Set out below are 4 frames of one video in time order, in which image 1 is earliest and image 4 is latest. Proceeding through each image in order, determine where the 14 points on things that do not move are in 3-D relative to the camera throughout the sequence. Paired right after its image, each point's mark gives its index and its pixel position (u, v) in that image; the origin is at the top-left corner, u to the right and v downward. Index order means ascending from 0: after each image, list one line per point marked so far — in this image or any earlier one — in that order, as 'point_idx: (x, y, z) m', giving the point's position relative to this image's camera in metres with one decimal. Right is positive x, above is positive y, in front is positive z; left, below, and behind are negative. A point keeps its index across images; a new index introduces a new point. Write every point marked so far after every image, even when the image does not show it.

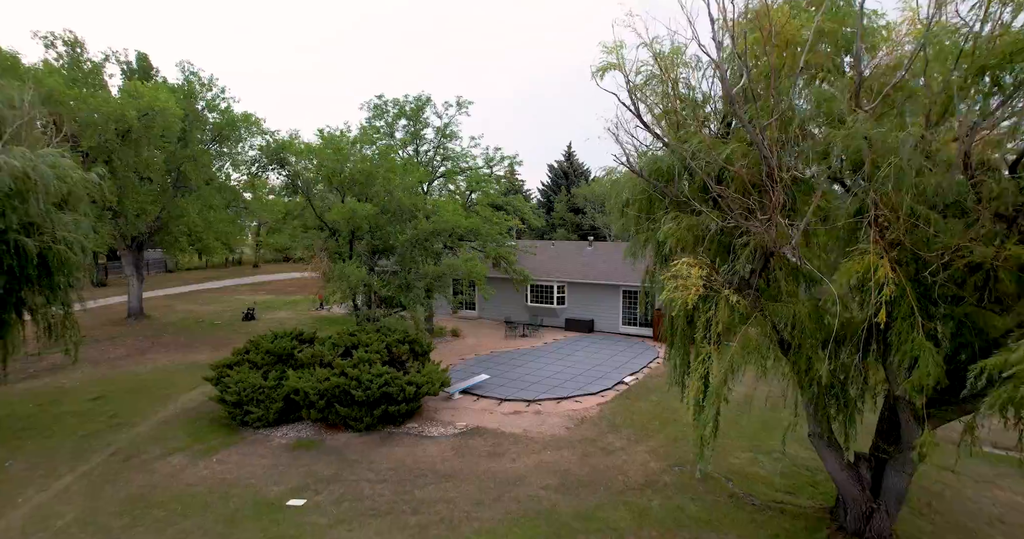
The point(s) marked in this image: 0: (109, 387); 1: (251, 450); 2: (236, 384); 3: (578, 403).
0: (-10.0, -2.9, +14.2) m
1: (-4.7, -3.3, +10.4) m
2: (-5.4, -2.2, +11.3) m
3: (+1.4, -2.9, +12.2) m
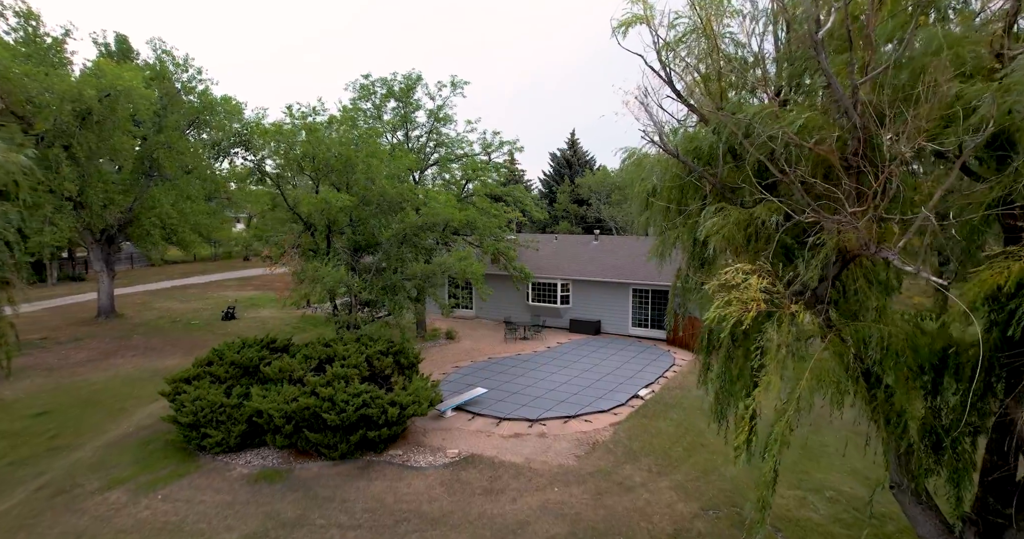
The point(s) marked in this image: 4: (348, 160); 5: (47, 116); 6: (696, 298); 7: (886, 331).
0: (-10.0, -2.9, +12.6) m
1: (-4.7, -3.3, +8.8) m
2: (-5.4, -2.2, +9.7) m
3: (+1.4, -2.8, +10.7) m
4: (-3.3, +2.2, +11.4) m
5: (-12.0, +4.0, +14.8) m
6: (+2.2, -0.3, +6.8) m
7: (+3.3, -0.5, +5.0) m
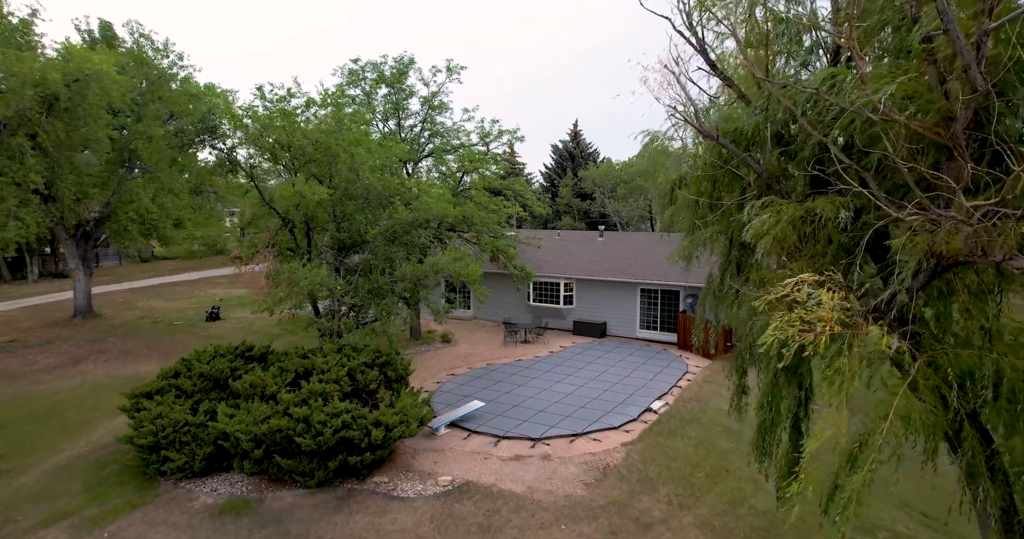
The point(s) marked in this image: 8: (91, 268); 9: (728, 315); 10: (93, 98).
0: (-10.0, -2.9, +11.5) m
1: (-4.7, -3.3, +7.7) m
2: (-5.4, -2.3, +8.6) m
3: (+1.4, -2.9, +9.6) m
4: (-3.3, +2.2, +10.2) m
5: (-12.0, +4.0, +13.6) m
6: (+2.2, -0.4, +5.7) m
7: (+3.3, -0.6, +3.9) m
8: (-14.7, +0.1, +20.0) m
9: (+2.2, -0.5, +5.9) m
10: (-11.5, +4.7, +15.7) m
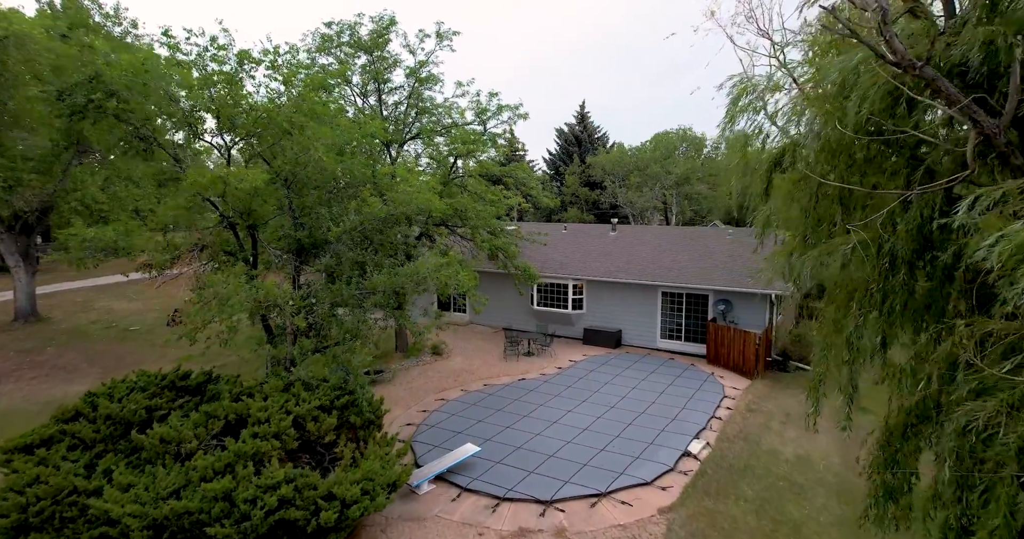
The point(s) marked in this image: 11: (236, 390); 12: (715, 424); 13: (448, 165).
0: (-9.9, -2.9, +9.2) m
1: (-4.7, -3.5, +5.4) m
2: (-5.4, -2.4, +6.3) m
3: (+1.5, -3.0, +7.3) m
4: (-3.2, +2.0, +7.8) m
5: (-12.0, +3.9, +11.2) m
6: (+2.2, -0.6, +3.3) m
7: (+3.4, -0.9, +1.6) m
8: (-14.7, +0.1, +17.6) m
9: (+2.3, -0.7, +3.6) m
10: (-11.5, +4.7, +13.3) m
11: (-3.6, -1.5, +7.5) m
12: (+3.5, -2.7, +9.8) m
13: (-1.5, +2.4, +13.3) m
